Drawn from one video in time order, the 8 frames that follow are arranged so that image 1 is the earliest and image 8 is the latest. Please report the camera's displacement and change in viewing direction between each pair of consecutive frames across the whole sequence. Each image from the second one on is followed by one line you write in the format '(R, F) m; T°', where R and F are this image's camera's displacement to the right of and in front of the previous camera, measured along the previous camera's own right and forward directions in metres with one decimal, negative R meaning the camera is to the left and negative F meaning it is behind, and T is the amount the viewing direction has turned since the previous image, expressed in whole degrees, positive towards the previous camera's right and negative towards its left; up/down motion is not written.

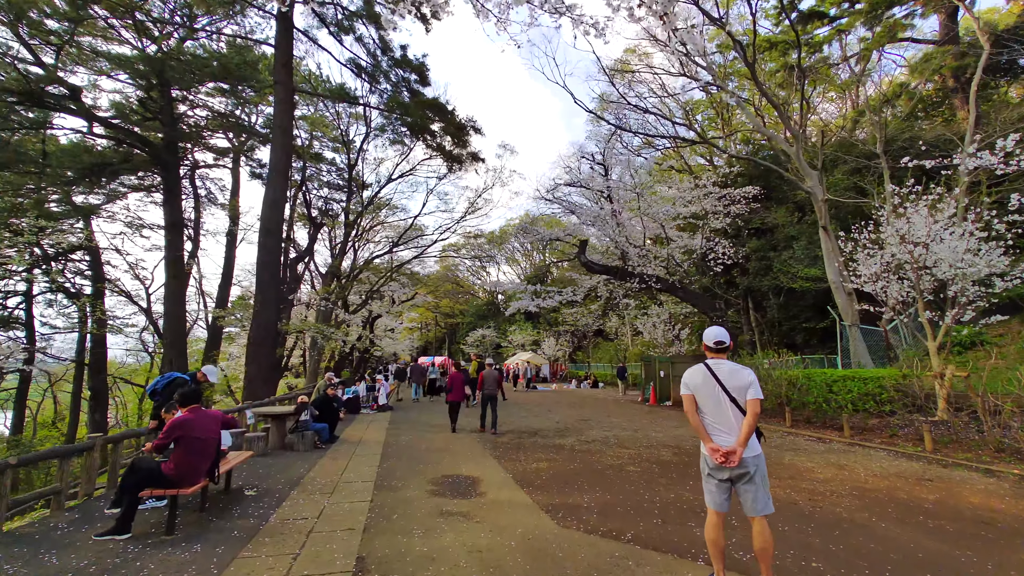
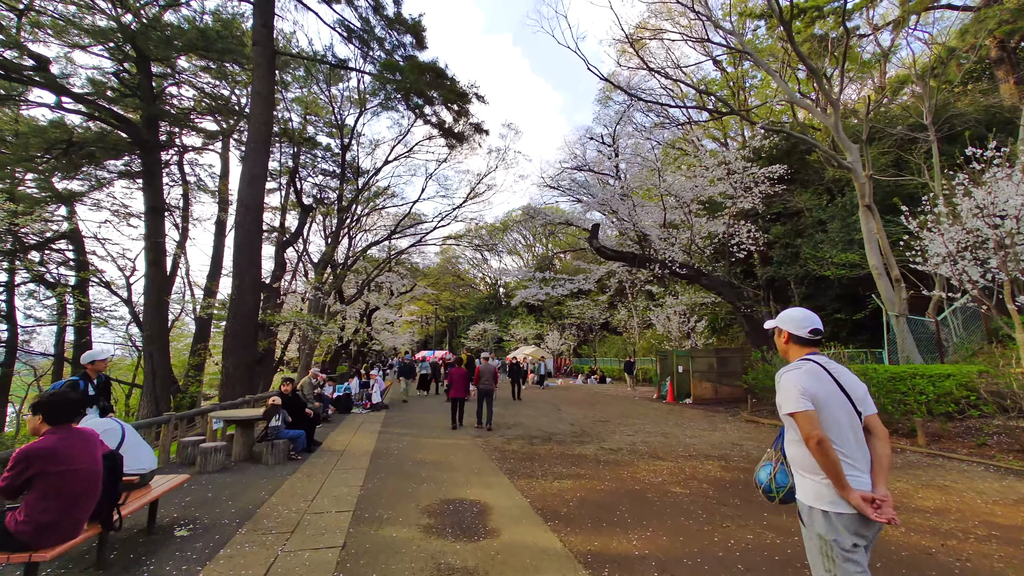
(-0.2, +1.2) m; 0°
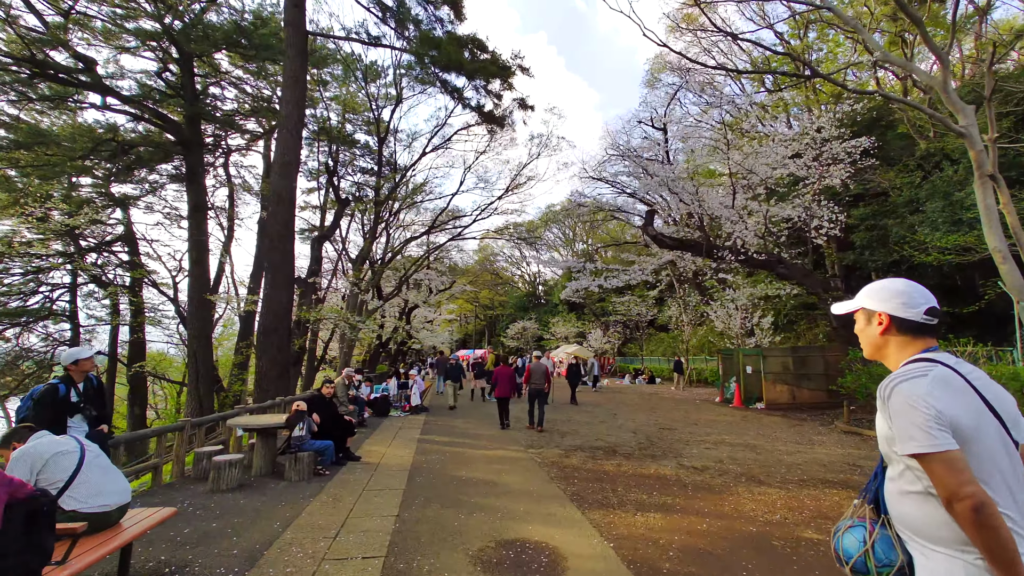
(-0.3, +1.0) m; -5°
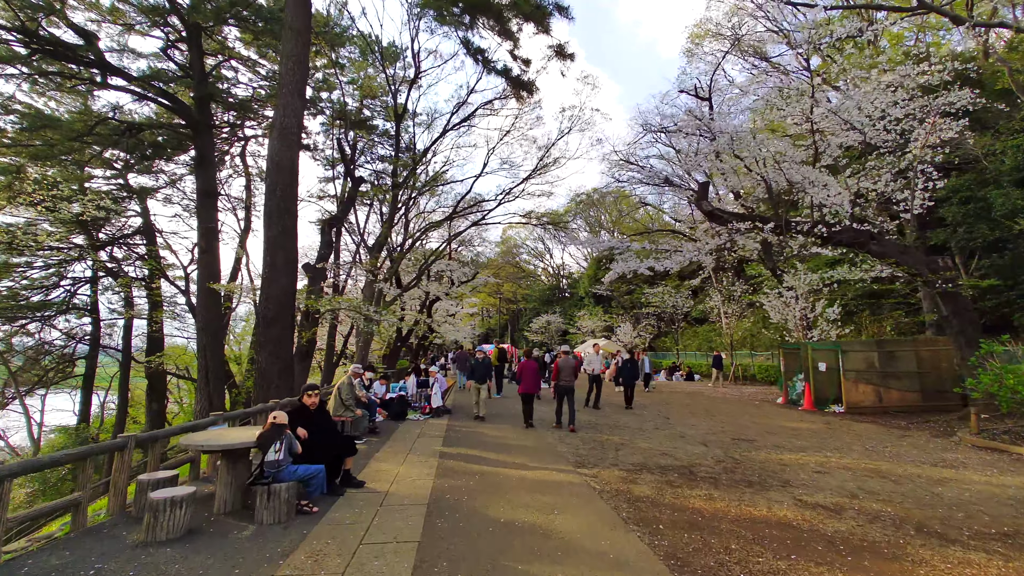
(-0.3, +1.5) m; -3°
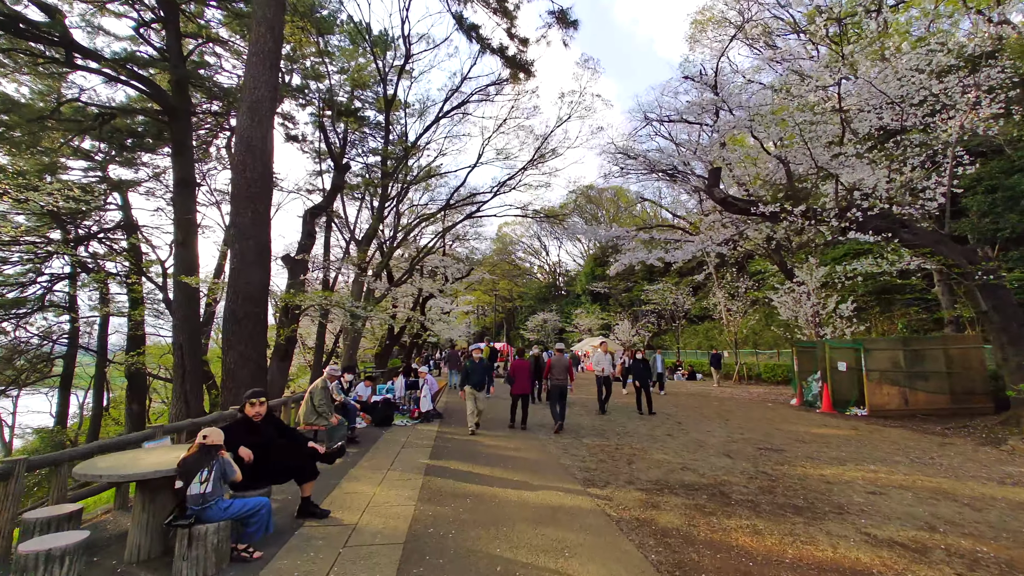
(0.0, +0.8) m; +1°
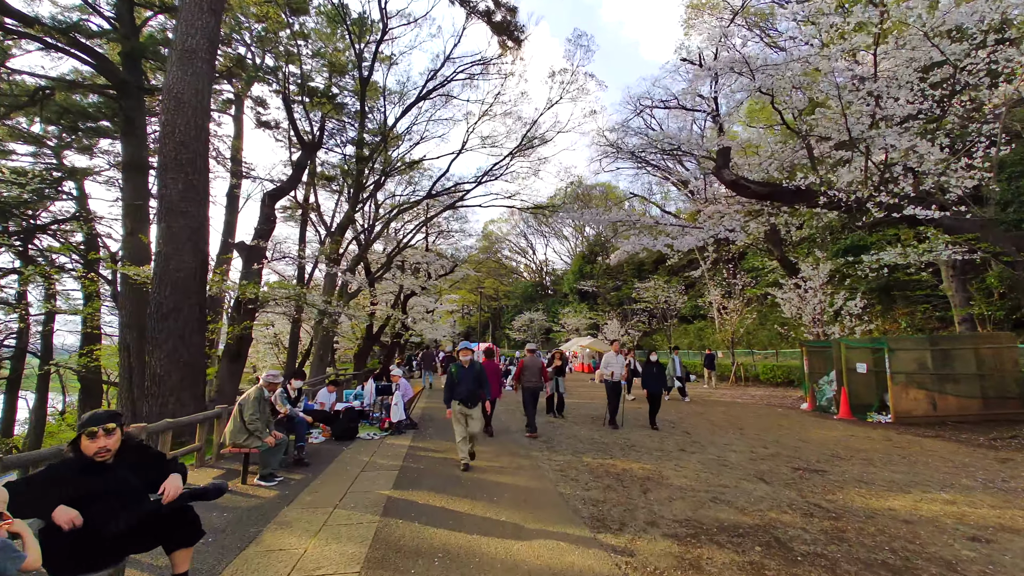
(0.0, +1.1) m; +2°
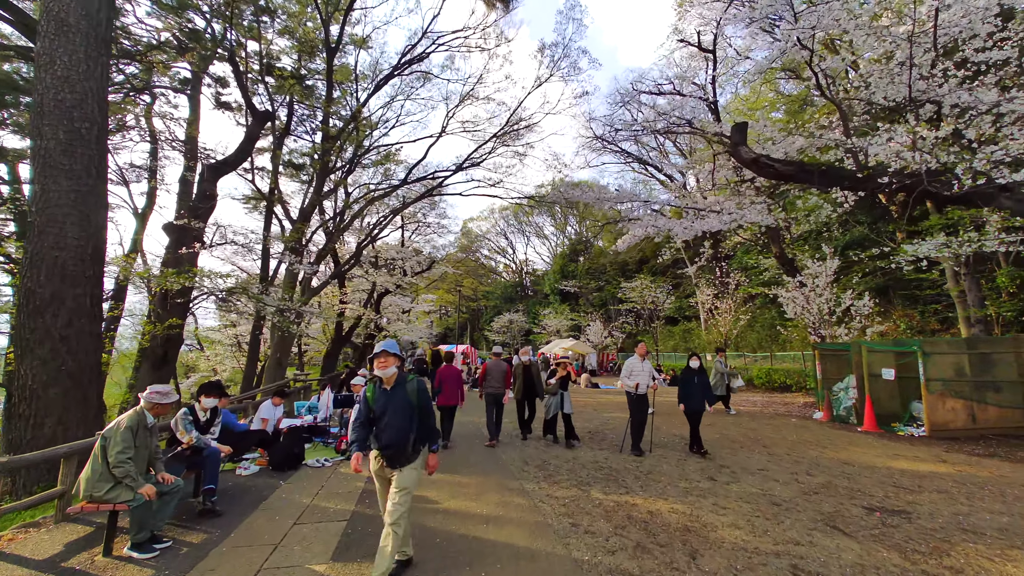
(-0.1, +1.3) m; +3°
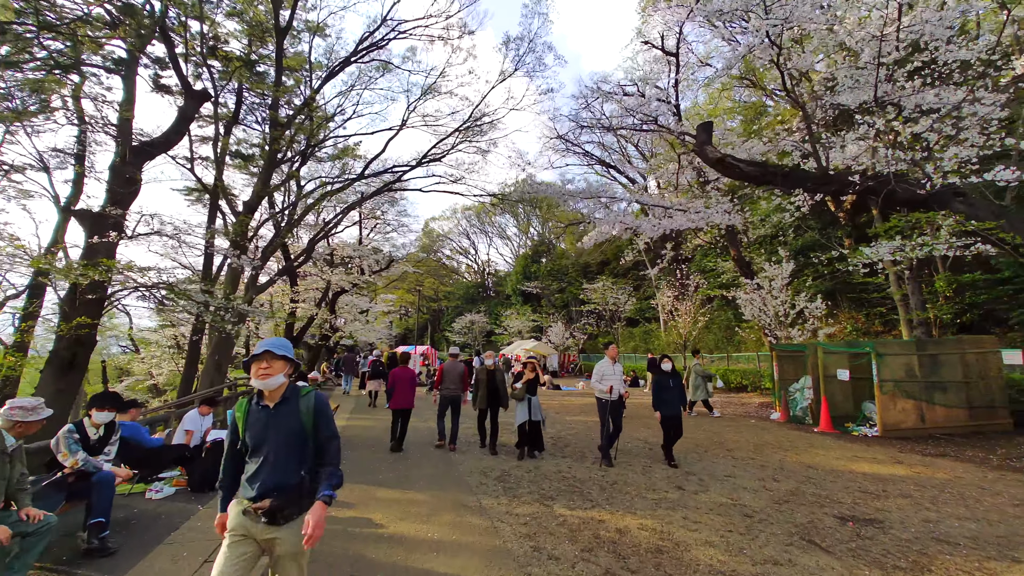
(0.0, +0.4) m; +5°
